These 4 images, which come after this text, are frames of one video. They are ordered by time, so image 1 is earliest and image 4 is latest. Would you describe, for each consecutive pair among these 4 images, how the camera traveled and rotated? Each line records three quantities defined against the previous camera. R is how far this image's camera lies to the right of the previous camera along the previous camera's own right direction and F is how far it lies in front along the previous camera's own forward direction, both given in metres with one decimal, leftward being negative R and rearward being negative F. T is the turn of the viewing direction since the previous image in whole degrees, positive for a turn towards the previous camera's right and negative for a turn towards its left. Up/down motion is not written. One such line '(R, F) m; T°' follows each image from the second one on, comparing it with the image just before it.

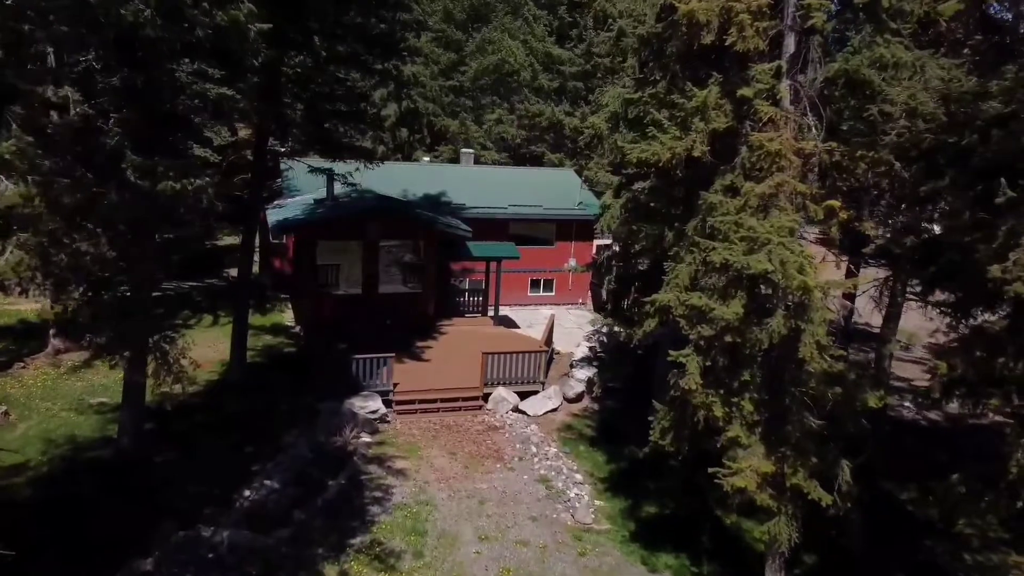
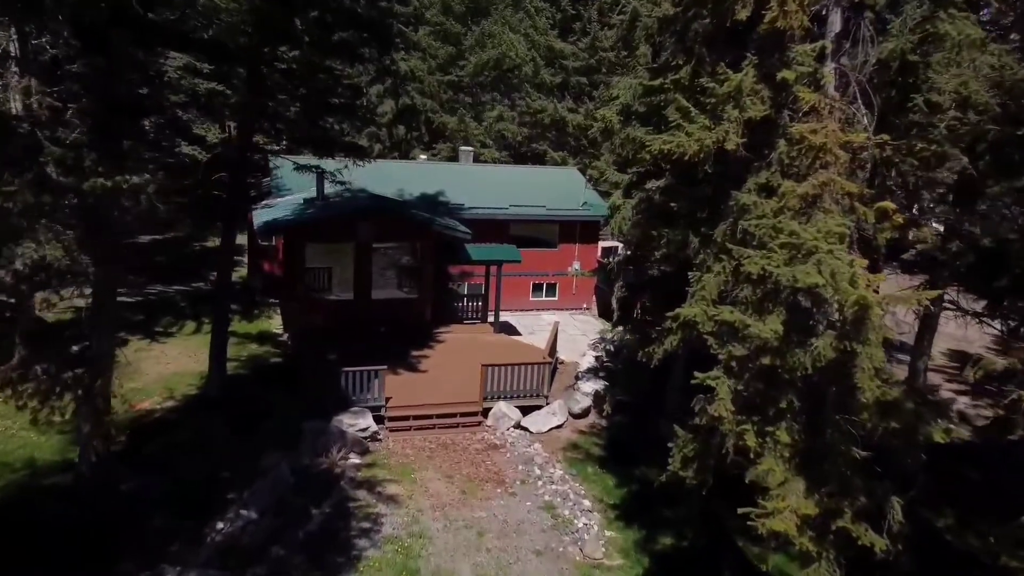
(0.0, +1.1) m; 0°
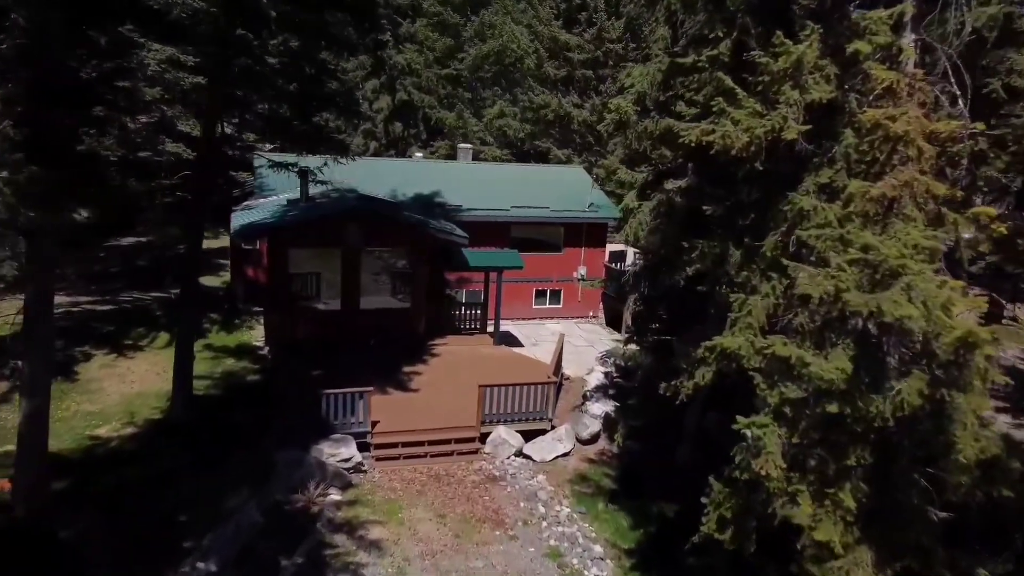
(0.0, +1.5) m; 0°
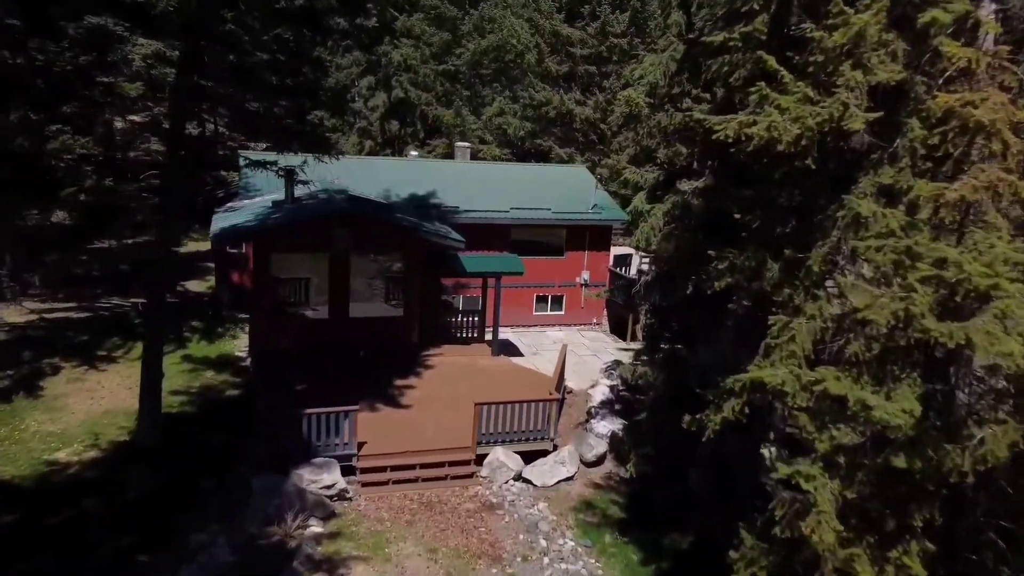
(0.0, +1.1) m; 0°
